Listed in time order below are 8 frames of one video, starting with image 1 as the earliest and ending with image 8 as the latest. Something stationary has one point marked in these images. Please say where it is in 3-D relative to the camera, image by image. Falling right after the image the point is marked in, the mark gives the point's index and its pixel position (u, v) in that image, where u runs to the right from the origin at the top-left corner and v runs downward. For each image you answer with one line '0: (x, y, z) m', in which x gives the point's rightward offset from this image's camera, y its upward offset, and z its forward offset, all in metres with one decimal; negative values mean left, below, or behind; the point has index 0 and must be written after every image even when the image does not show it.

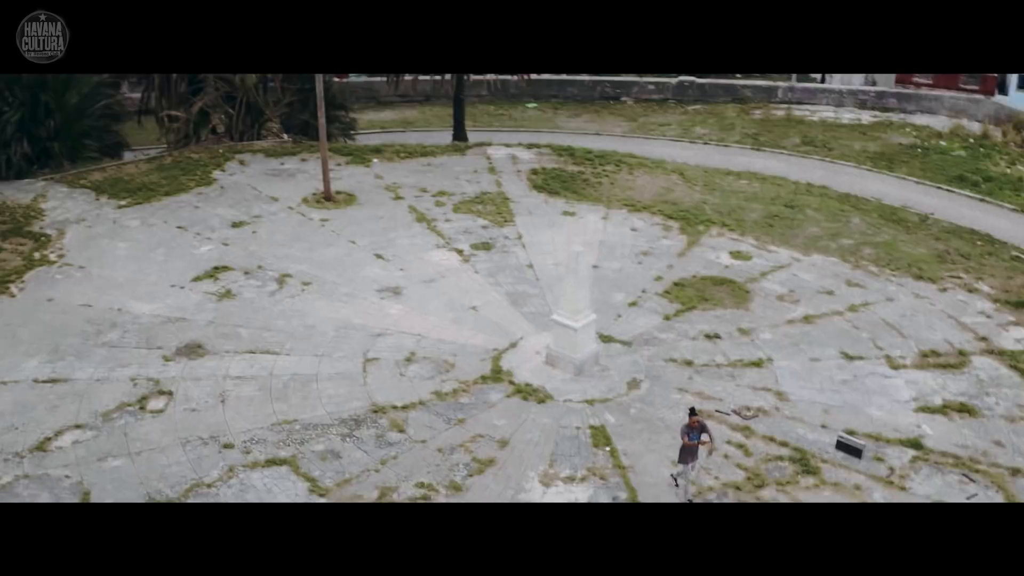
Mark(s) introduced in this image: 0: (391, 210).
0: (-1.0, +0.6, +14.0) m
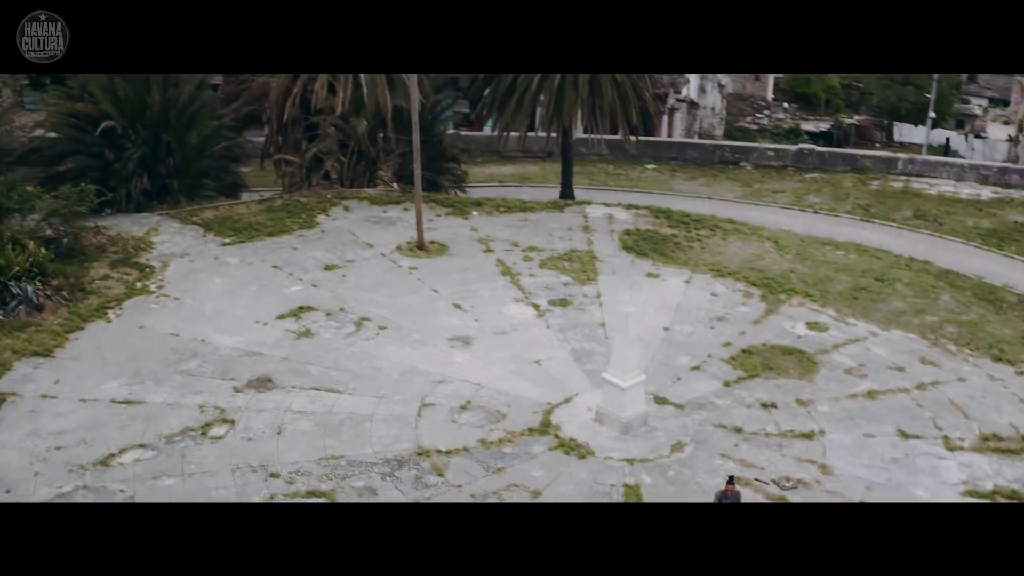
0: (-0.3, +0.2, +14.6) m
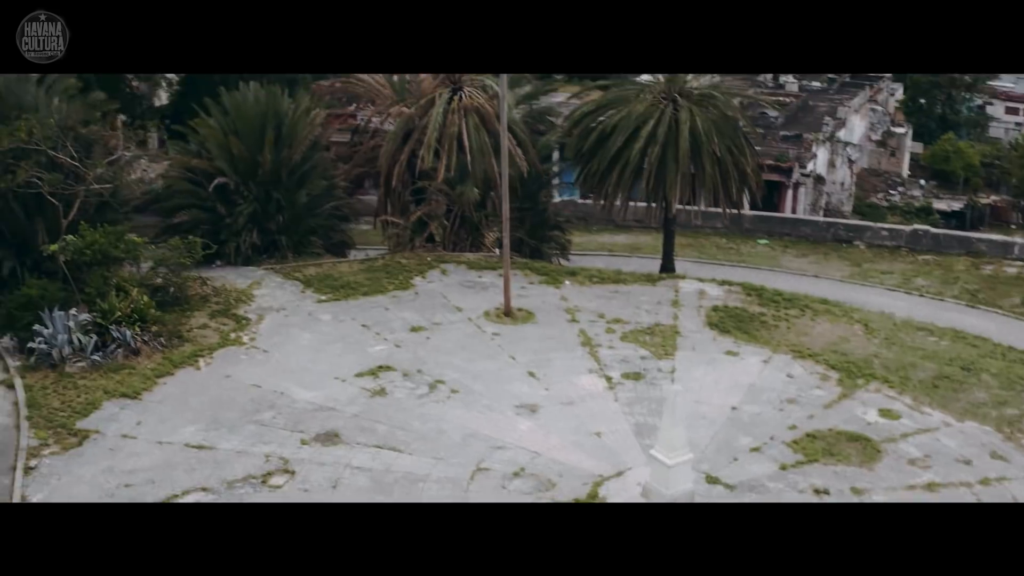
0: (+0.4, -0.4, +15.0) m
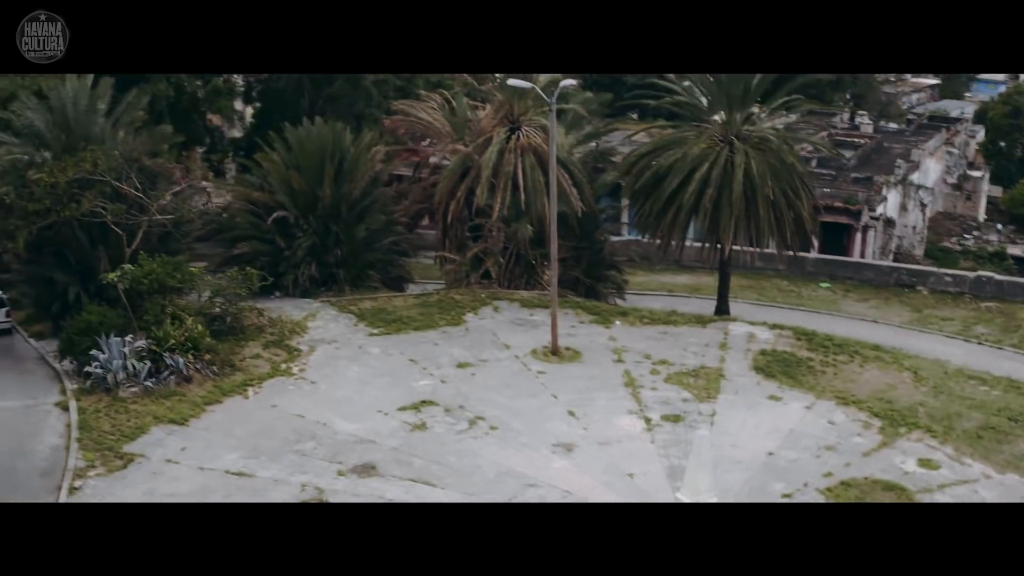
0: (+0.8, -0.7, +15.1) m
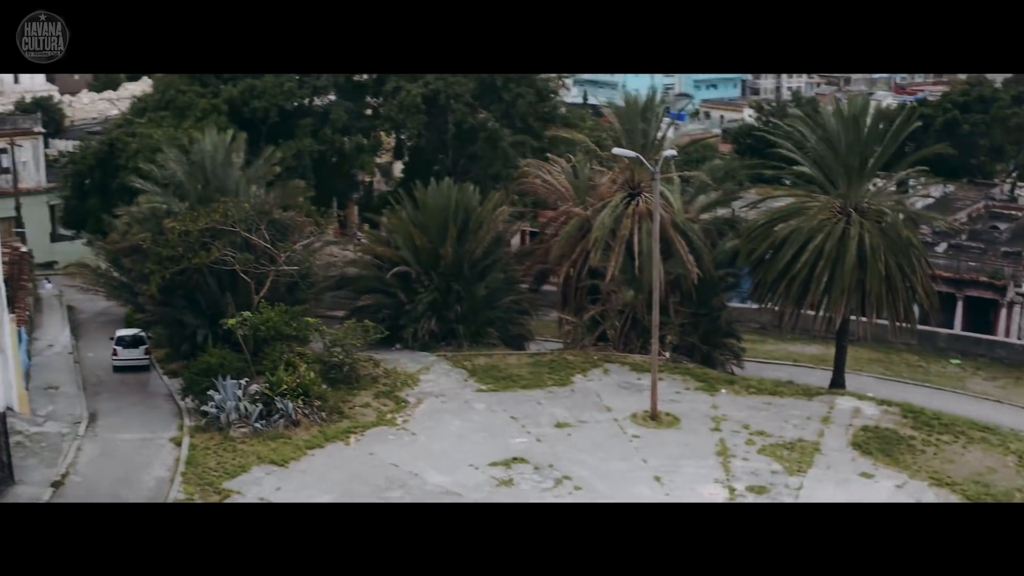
0: (+1.7, -1.3, +15.3) m
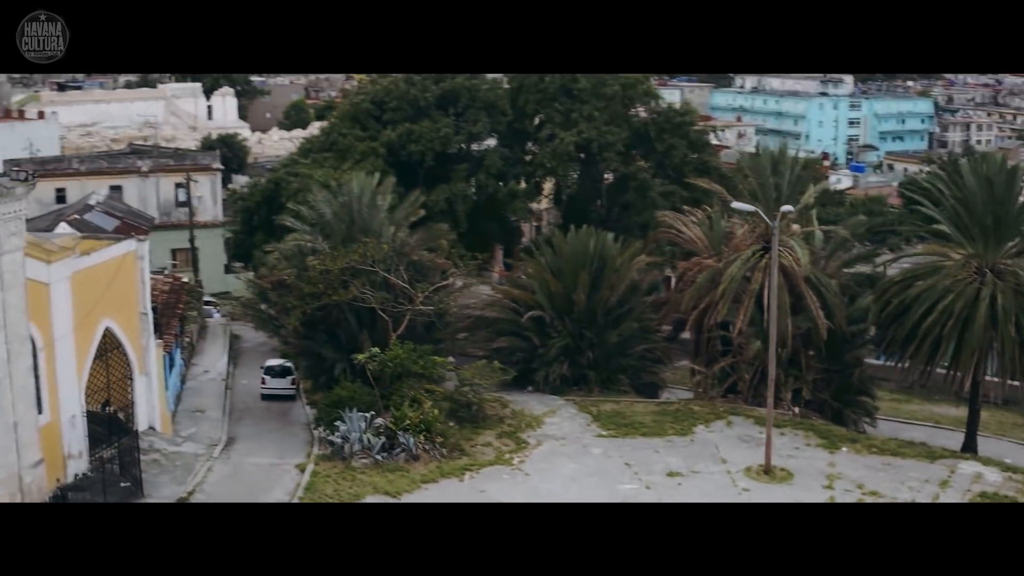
0: (+2.7, -1.8, +15.3) m
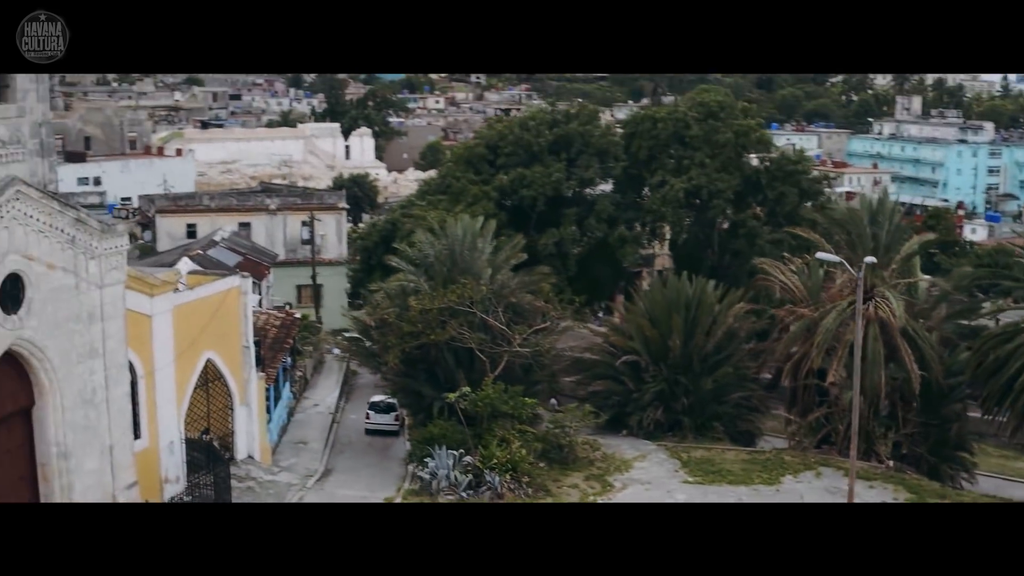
0: (+3.3, -2.3, +15.2) m
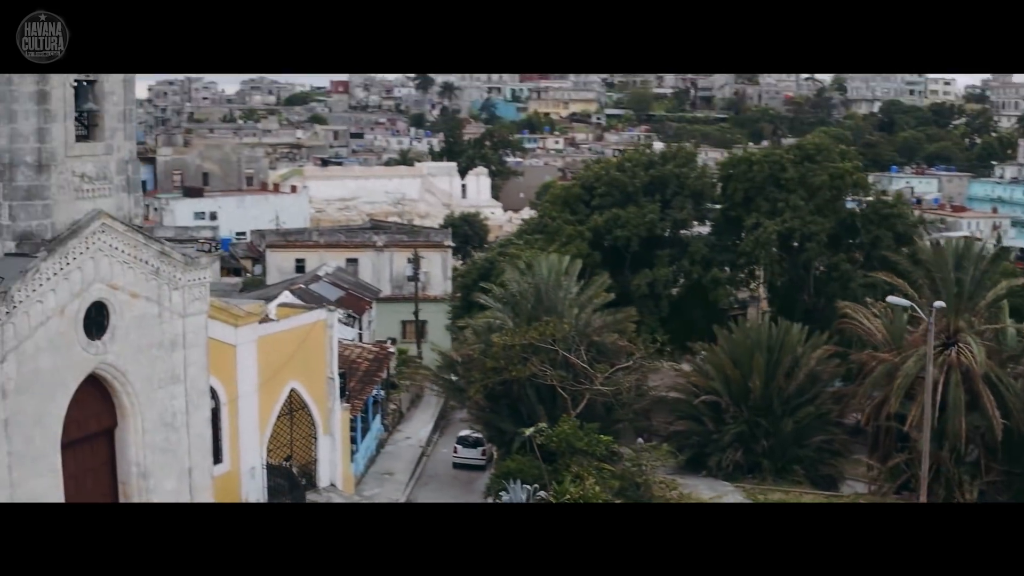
0: (+3.9, -2.7, +14.9) m
